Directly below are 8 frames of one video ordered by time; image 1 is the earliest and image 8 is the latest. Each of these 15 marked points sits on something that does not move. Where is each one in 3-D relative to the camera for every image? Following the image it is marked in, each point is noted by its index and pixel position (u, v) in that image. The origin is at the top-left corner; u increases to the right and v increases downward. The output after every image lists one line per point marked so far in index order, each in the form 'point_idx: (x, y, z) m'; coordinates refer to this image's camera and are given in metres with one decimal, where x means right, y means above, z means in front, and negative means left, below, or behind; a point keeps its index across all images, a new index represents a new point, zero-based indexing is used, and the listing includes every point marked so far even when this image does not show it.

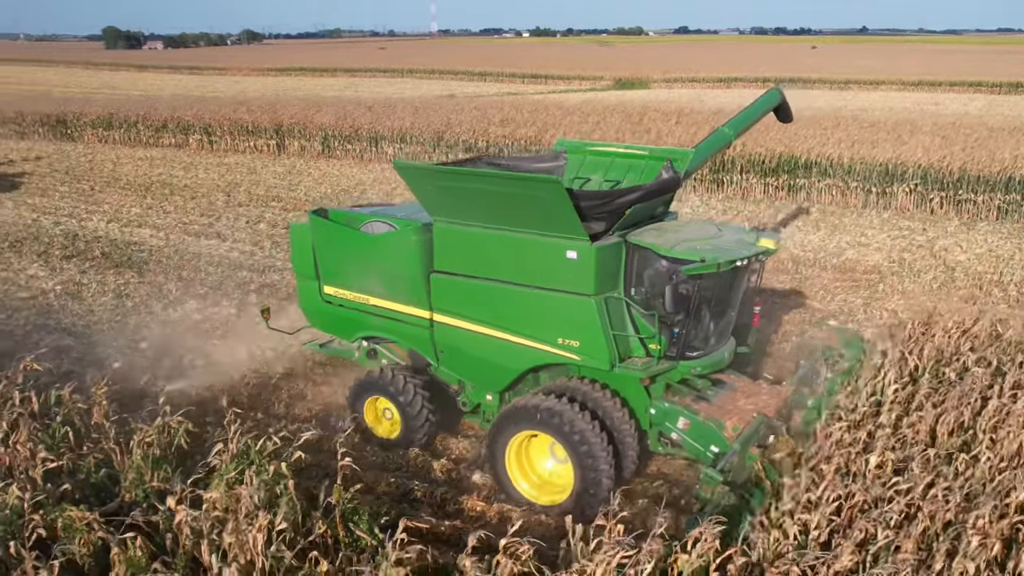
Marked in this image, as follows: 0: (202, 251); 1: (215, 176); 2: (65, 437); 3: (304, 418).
0: (-3.1, +0.4, +9.2) m
1: (-4.1, +1.5, +12.5) m
2: (-2.1, -0.7, +4.4) m
3: (-1.3, -0.8, +5.5) m
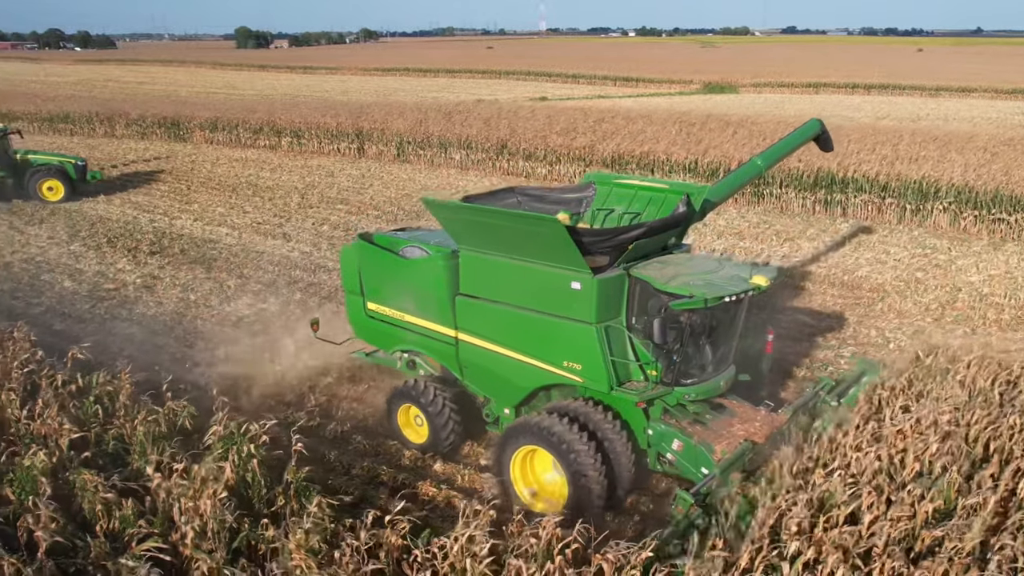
0: (-2.7, +0.4, +10.2) m
1: (-3.2, +1.6, +13.6) m
2: (-2.4, -0.7, +5.3) m
3: (-1.4, -0.8, +6.4) m
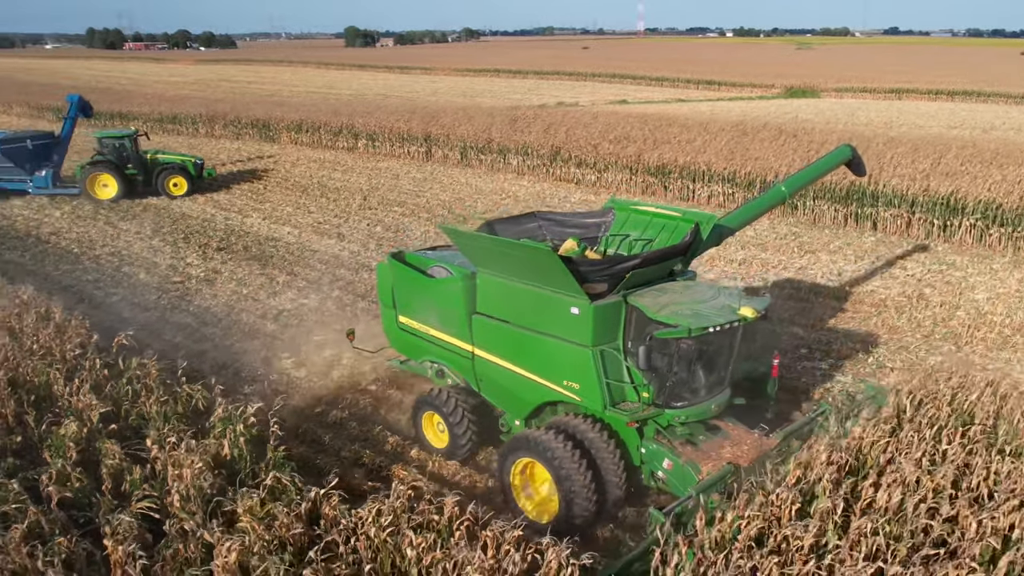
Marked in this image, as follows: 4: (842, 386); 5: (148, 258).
0: (-2.3, +0.5, +11.1) m
1: (-2.3, +1.7, +14.5) m
2: (-2.6, -0.7, +6.2) m
3: (-1.5, -0.8, +7.1) m
4: (+2.5, -0.7, +6.8) m
5: (-4.4, +0.4, +11.0) m
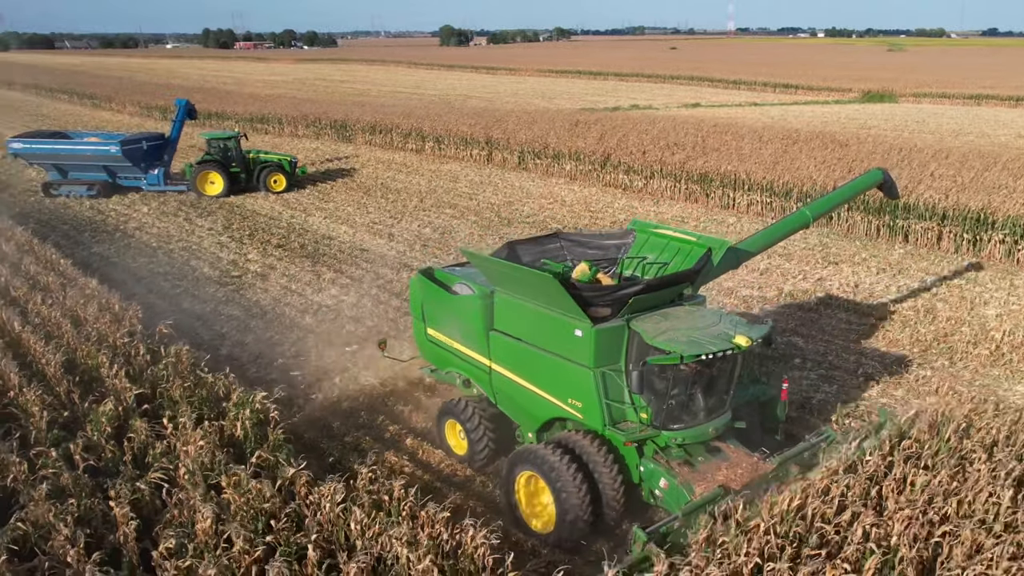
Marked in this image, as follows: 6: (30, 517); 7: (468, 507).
0: (-1.8, +0.5, +11.8) m
1: (-1.5, +1.8, +15.2) m
2: (-2.7, -0.7, +7.0) m
3: (-1.5, -0.8, +7.8) m
4: (+2.4, -0.8, +7.1) m
5: (-3.9, +0.5, +12.0) m
6: (-2.6, -1.3, +5.0) m
7: (-0.2, -1.4, +5.7) m
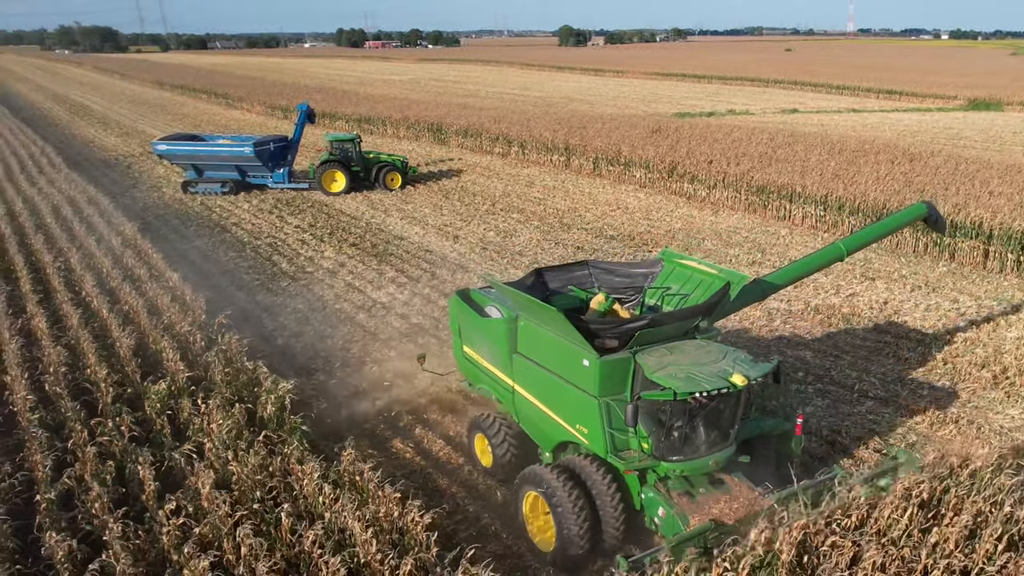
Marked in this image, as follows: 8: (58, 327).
0: (-1.1, +0.5, +12.7) m
1: (-0.2, +1.8, +15.9) m
2: (-2.6, -0.6, +8.0) m
3: (-1.4, -0.8, +8.6) m
4: (+2.4, -1.0, +7.3) m
5: (-3.1, +0.6, +13.1) m
6: (-2.9, -1.2, +6.0) m
7: (-0.4, -1.4, +6.4) m
8: (-4.4, -0.4, +8.9) m
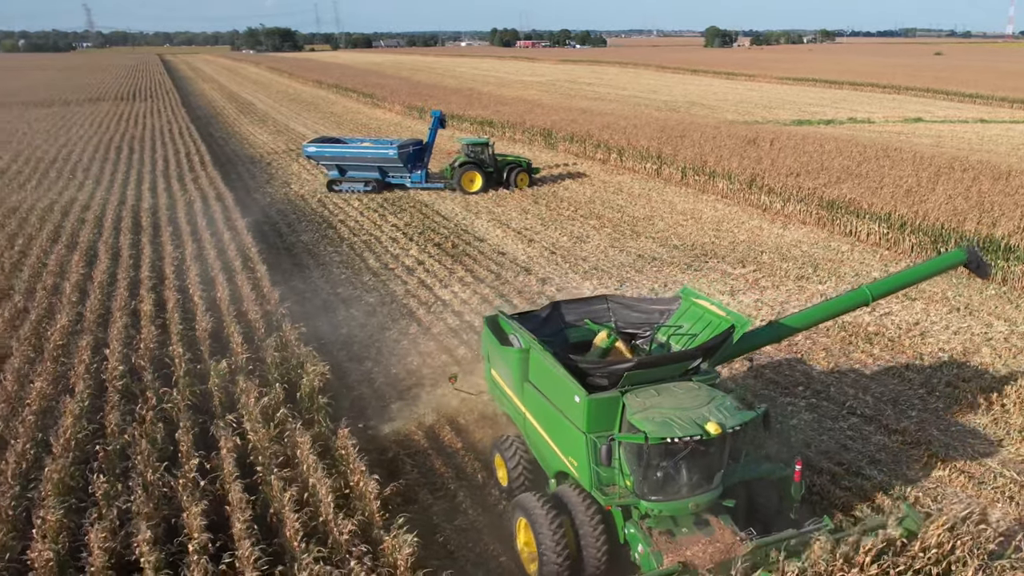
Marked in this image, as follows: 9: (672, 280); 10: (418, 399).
0: (0.0, +0.5, +13.5) m
1: (+1.4, +1.7, +16.6) m
2: (-2.5, -0.6, +9.3) m
3: (-1.1, -0.8, +9.6) m
4: (+2.4, -1.1, +7.7) m
5: (-2.0, +0.6, +14.3) m
6: (-3.0, -1.2, +7.3) m
7: (-0.6, -1.5, +7.3) m
8: (-4.0, -0.3, +10.4) m
9: (+2.0, +0.1, +11.6) m
10: (-0.9, -1.1, +8.8) m
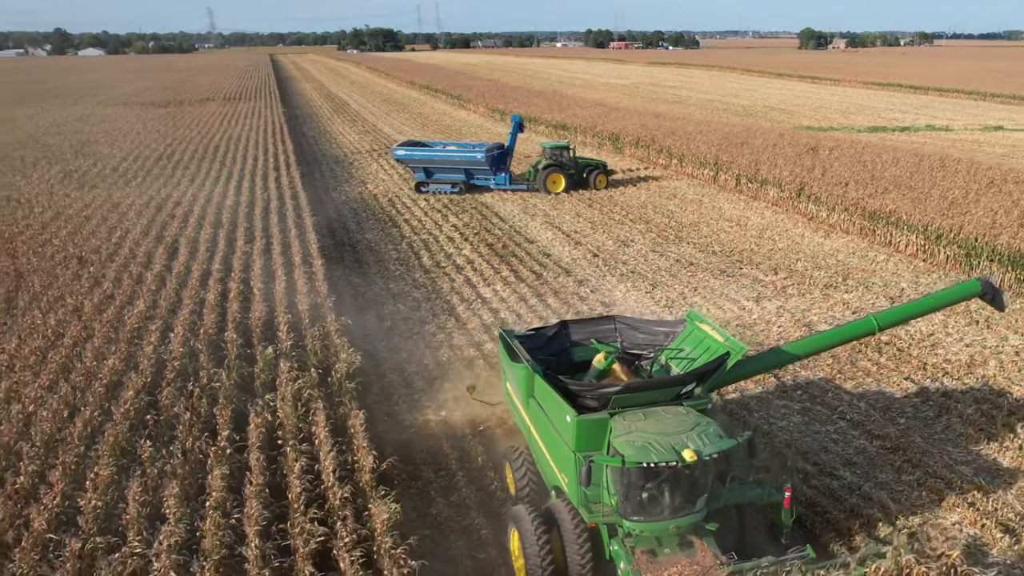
0: (+0.7, +0.5, +14.2) m
1: (+2.5, +1.7, +17.1) m
2: (-2.2, -0.5, +10.2) m
3: (-0.8, -0.8, +10.4) m
4: (+2.4, -1.2, +8.2) m
5: (-1.2, +0.7, +15.2) m
6: (-3.0, -1.1, +8.3) m
7: (-0.6, -1.5, +8.0) m
8: (-3.7, -0.1, +11.5) m
9: (+2.5, 0.0, +12.0) m
10: (-0.7, -1.1, +9.6) m
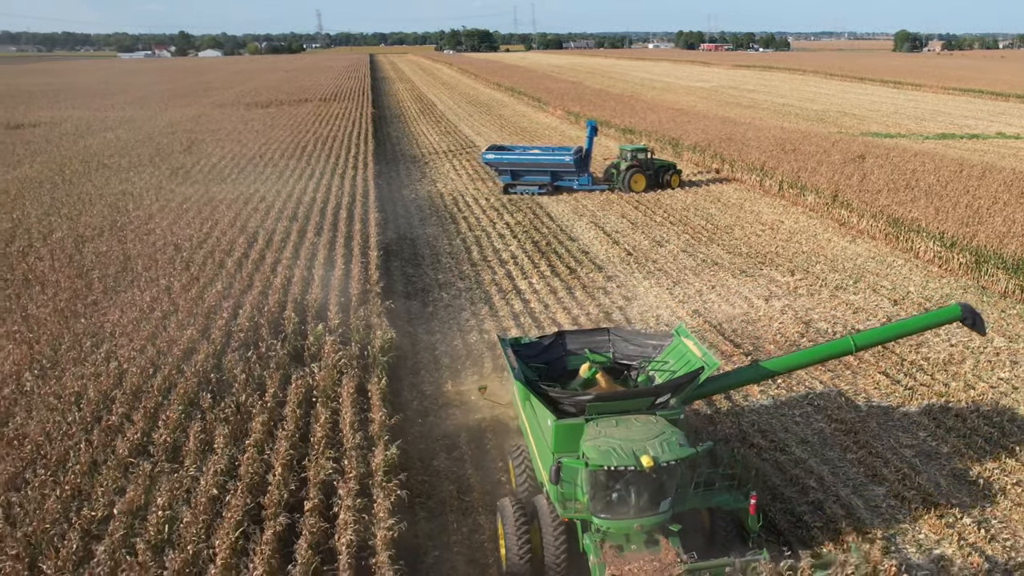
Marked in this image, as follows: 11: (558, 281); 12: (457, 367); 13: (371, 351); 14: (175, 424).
0: (+1.4, +0.6, +15.3) m
1: (+3.5, +1.7, +18.0) m
2: (-1.9, -0.3, +11.7) m
3: (-0.5, -0.7, +11.8) m
4: (+2.5, -1.2, +9.1) m
5: (-0.3, +0.8, +16.5) m
6: (-2.9, -0.9, +9.8) m
7: (-0.6, -1.4, +9.3) m
8: (-3.2, +0.1, +13.1) m
9: (+3.0, +0.1, +13.0) m
10: (-0.5, -1.0, +10.9) m
11: (+0.7, 0.0, +13.6) m
12: (-0.6, -1.0, +10.8) m
13: (-1.6, -0.8, +10.4) m
14: (-3.1, -1.3, +8.3) m
